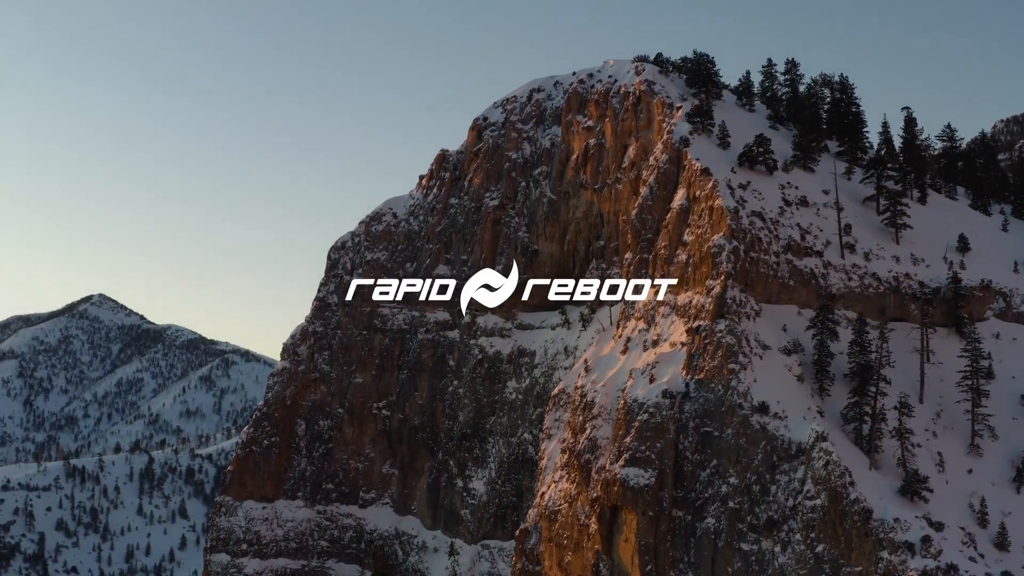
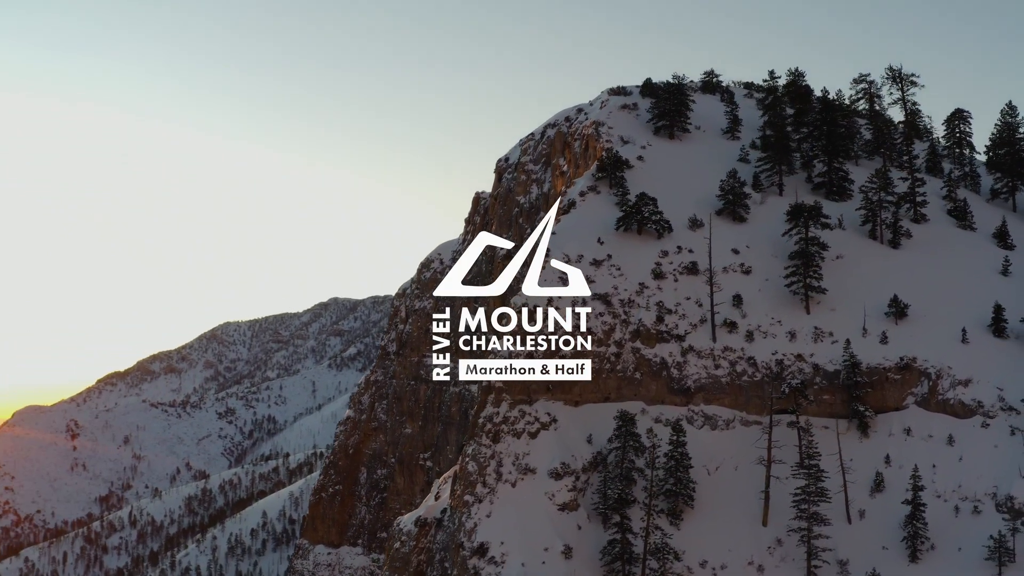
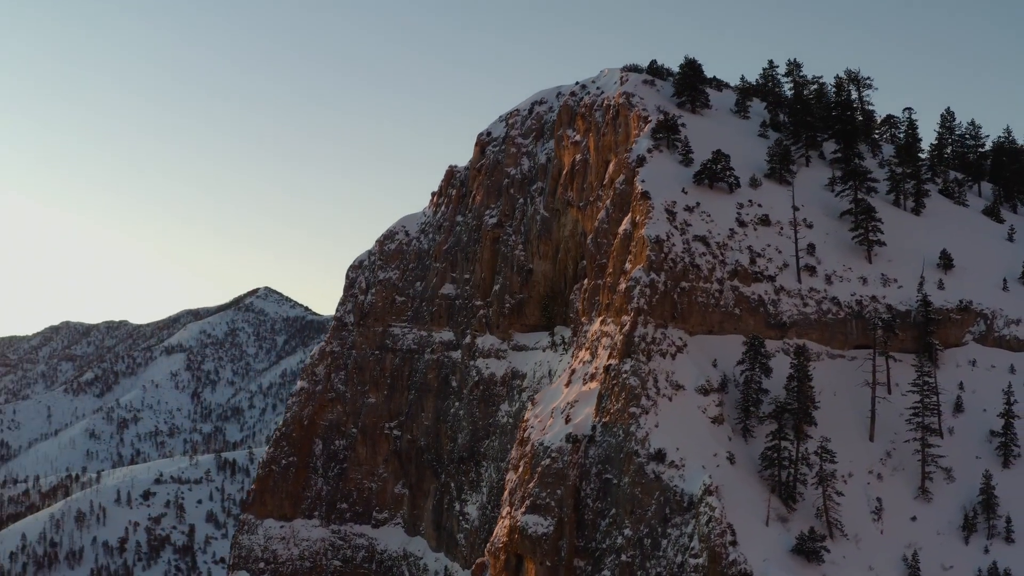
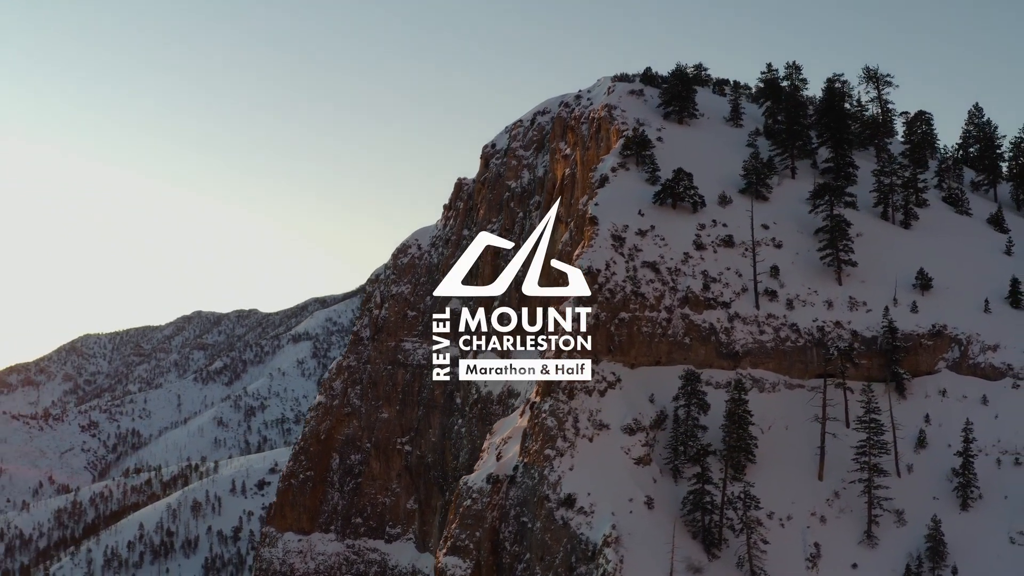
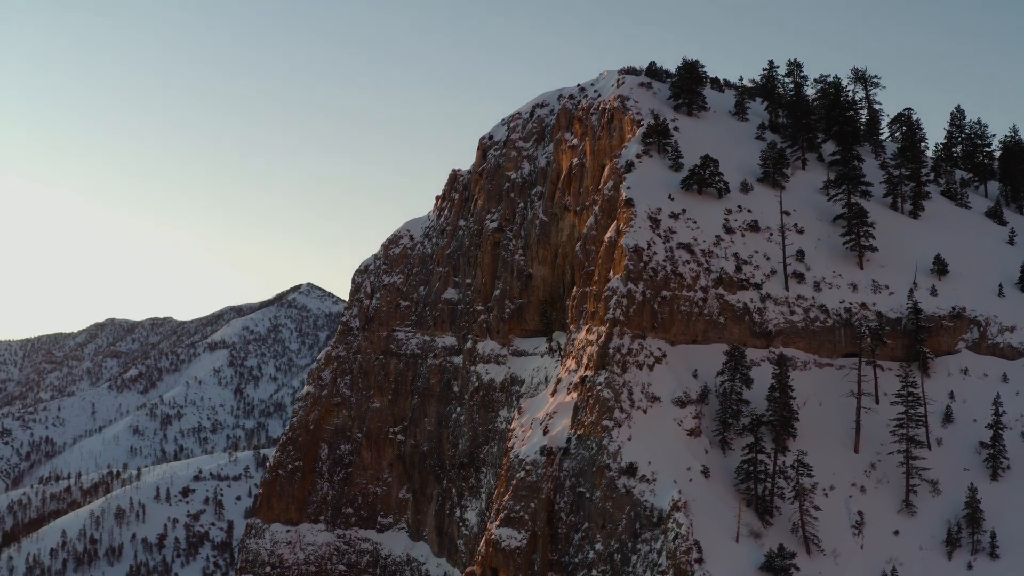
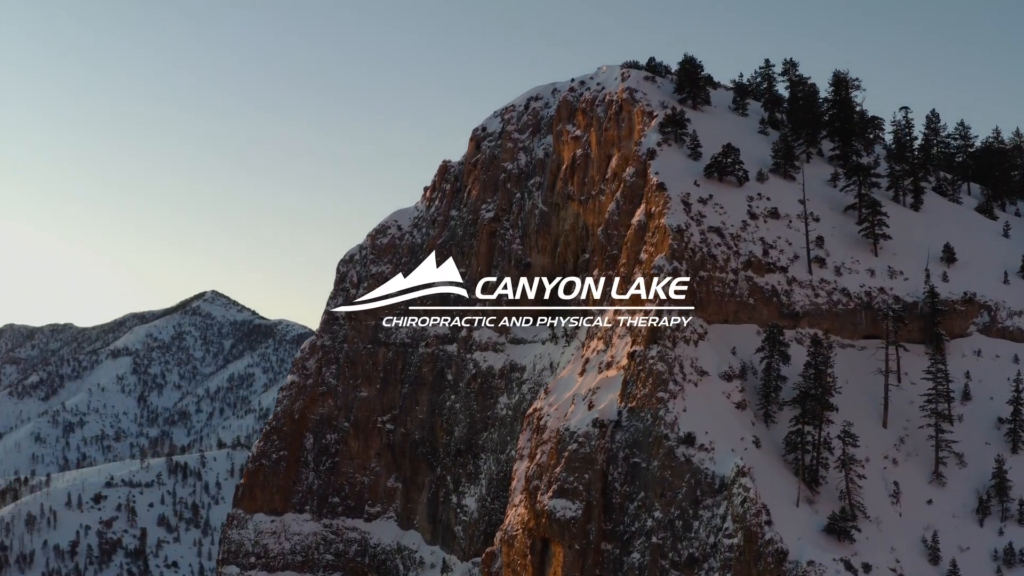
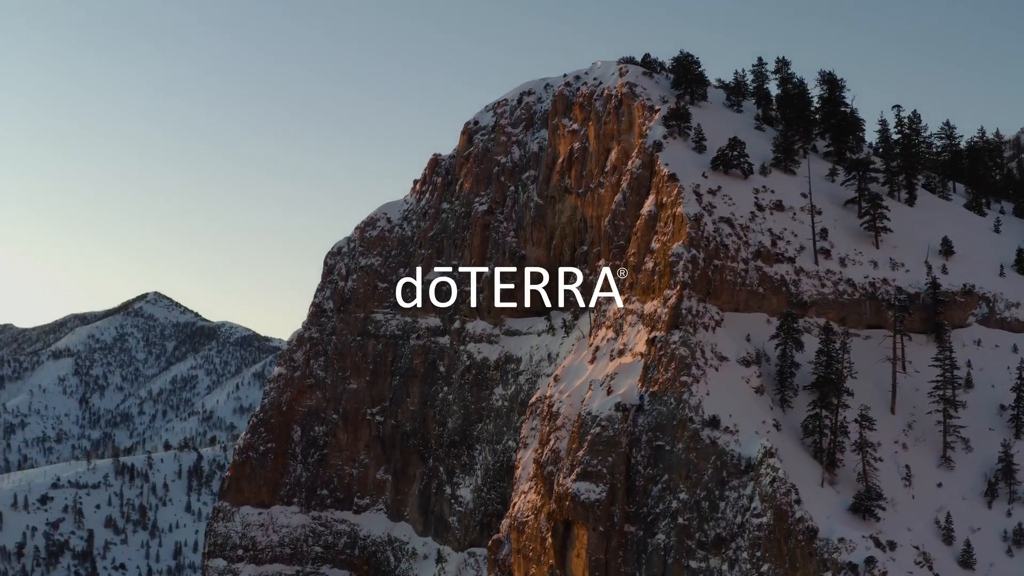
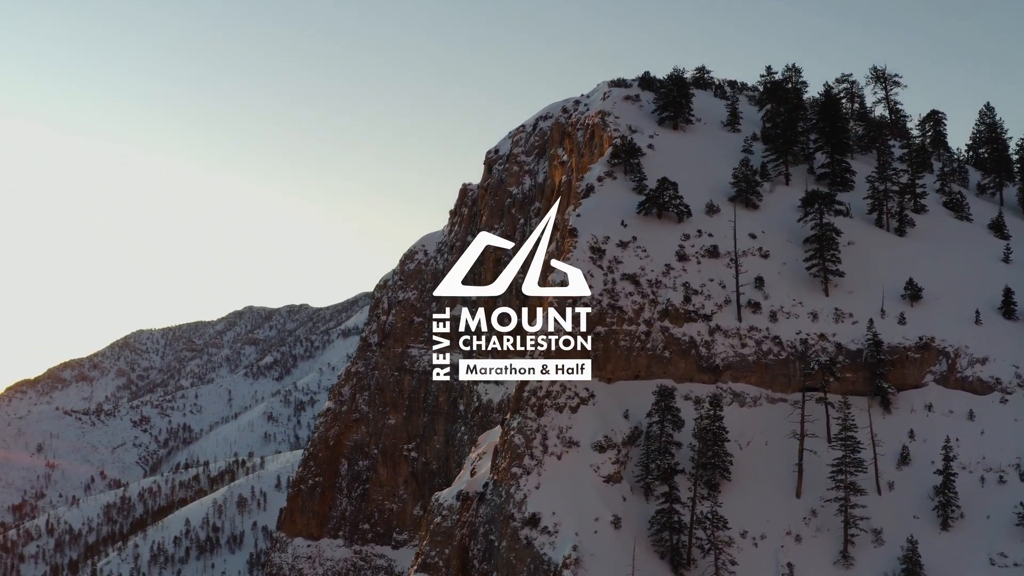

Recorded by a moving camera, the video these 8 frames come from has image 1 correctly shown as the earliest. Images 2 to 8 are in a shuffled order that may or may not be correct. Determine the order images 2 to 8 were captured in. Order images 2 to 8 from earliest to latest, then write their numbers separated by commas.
7, 6, 3, 5, 4, 8, 2
